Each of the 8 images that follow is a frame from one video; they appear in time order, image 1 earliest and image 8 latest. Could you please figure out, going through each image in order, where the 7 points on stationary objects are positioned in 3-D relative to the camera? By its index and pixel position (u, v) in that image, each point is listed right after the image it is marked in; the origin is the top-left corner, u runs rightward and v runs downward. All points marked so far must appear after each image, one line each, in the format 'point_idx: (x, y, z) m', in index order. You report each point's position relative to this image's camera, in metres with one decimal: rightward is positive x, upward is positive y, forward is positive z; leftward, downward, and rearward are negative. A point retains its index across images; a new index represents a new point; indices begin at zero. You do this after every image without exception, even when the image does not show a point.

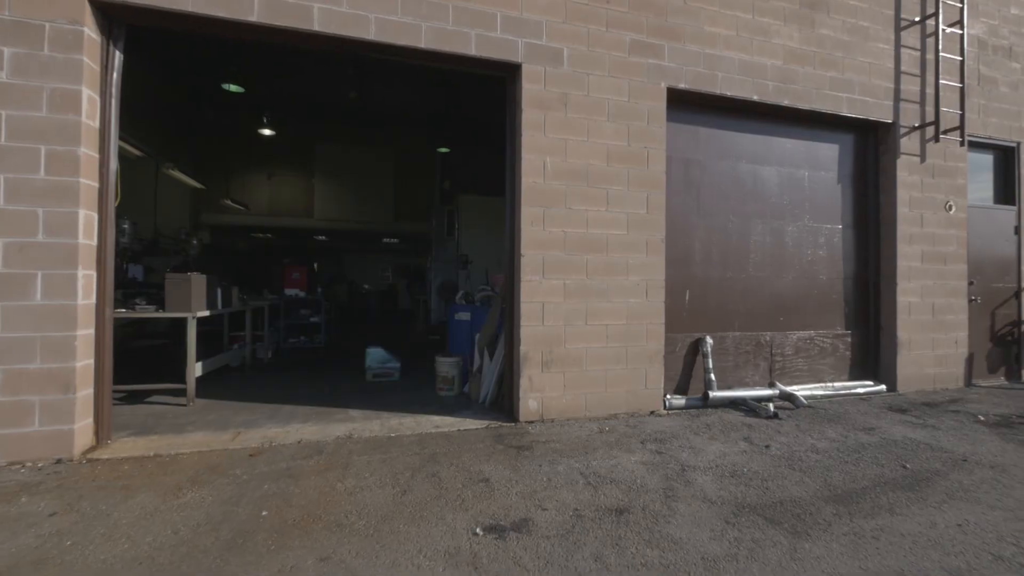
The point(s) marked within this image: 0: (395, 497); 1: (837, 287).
0: (-0.9, -1.6, +3.5) m
1: (+4.7, 0.0, +6.6) m
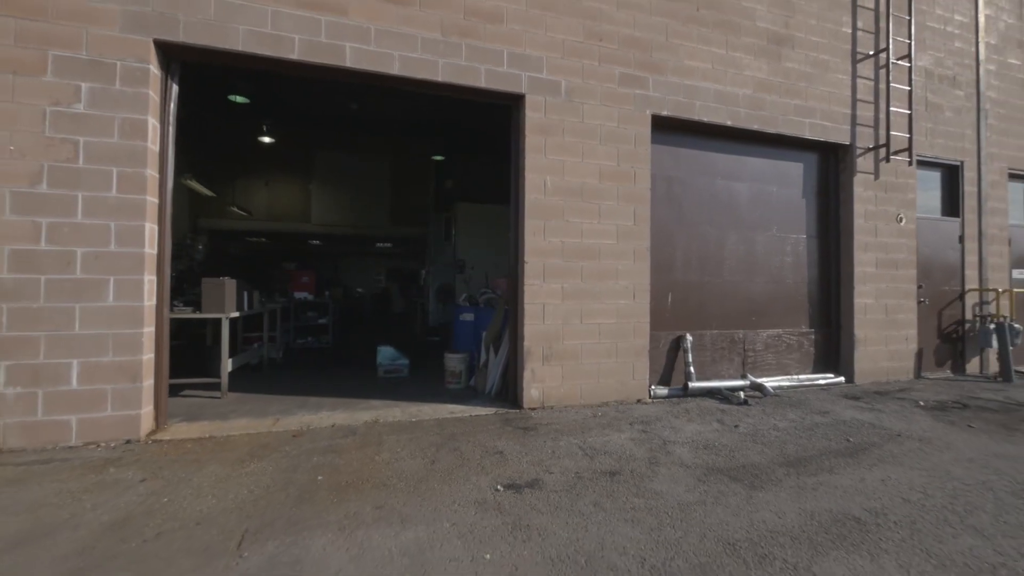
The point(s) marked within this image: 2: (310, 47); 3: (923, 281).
0: (-0.8, -1.6, +4.2) m
1: (+4.7, 0.0, +7.5) m
2: (-2.2, +2.7, +5.0) m
3: (+7.3, +0.1, +8.0) m
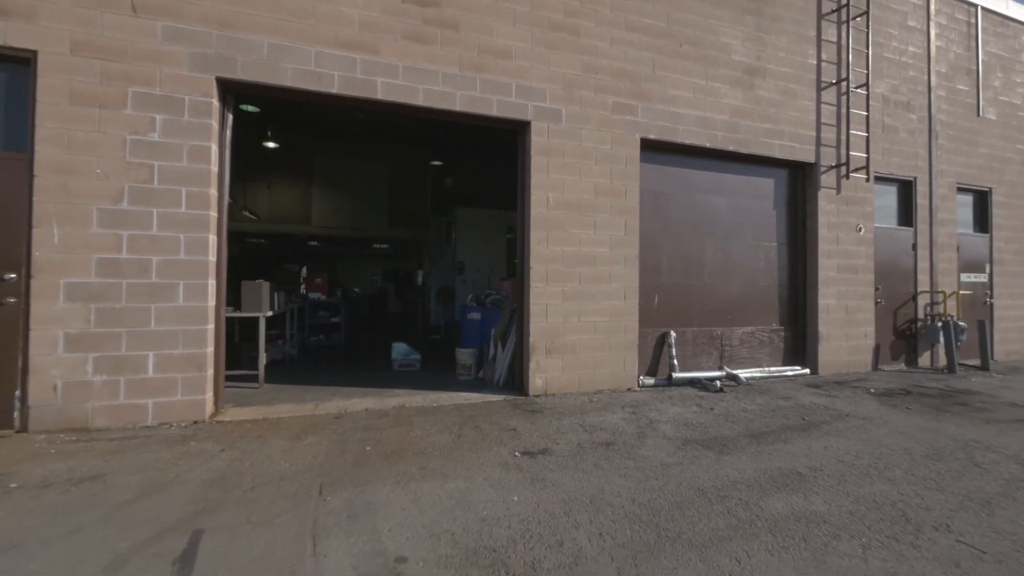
0: (-0.6, -1.6, +5.0) m
1: (+4.8, -0.1, +8.4) m
2: (-2.1, +2.6, +5.8) m
3: (+7.3, +0.1, +9.0) m
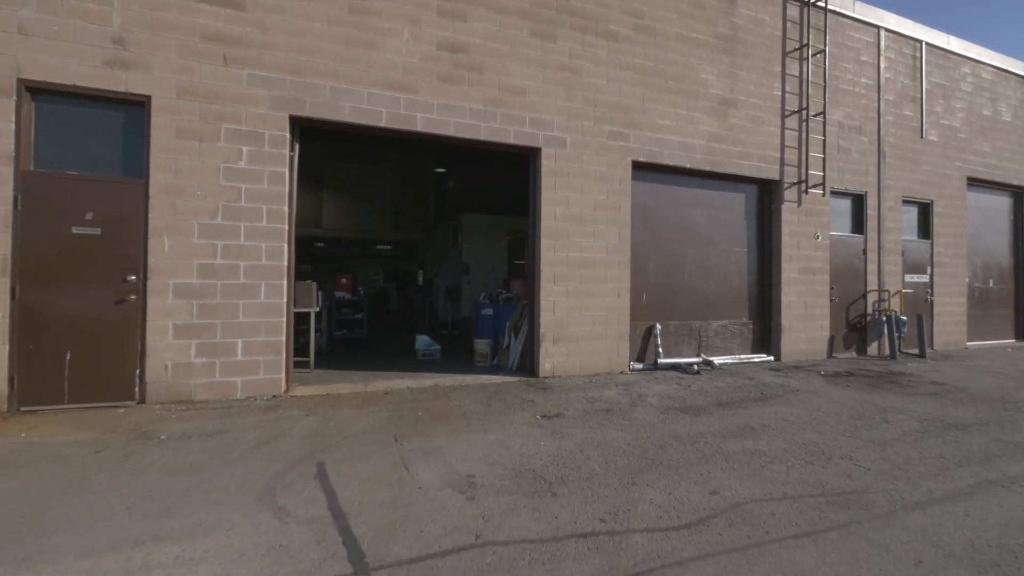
0: (-0.4, -1.6, +6.3) m
1: (+5.0, 0.0, +9.8) m
2: (-1.8, +2.6, +7.1) m
3: (+7.5, +0.1, +10.5) m
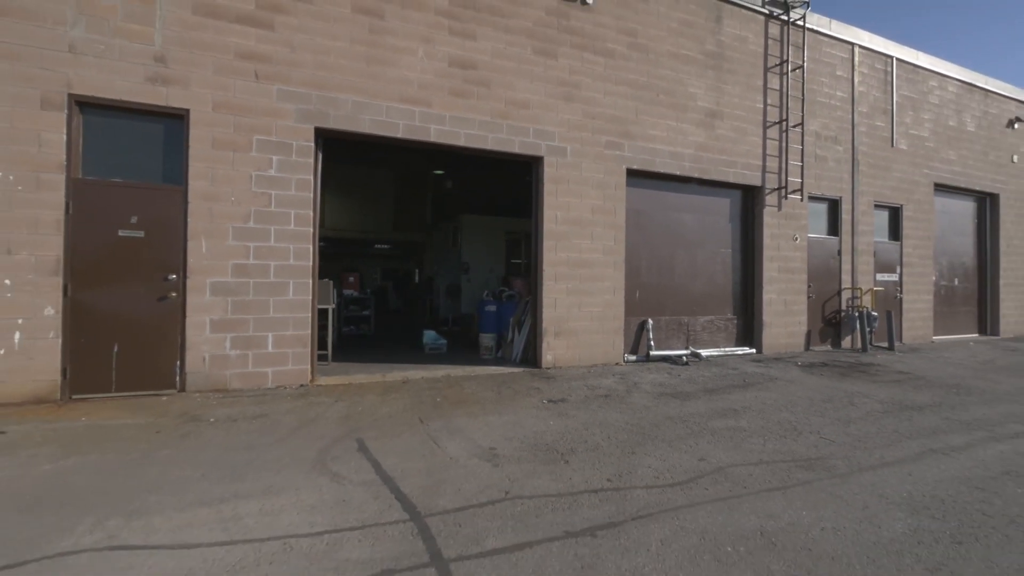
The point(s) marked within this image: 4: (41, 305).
0: (-0.2, -1.6, +6.9) m
1: (+5.0, 0.0, +10.6) m
2: (-1.7, +2.7, +7.7) m
3: (+7.5, +0.1, +11.4) m
4: (-6.2, -0.2, +6.0) m
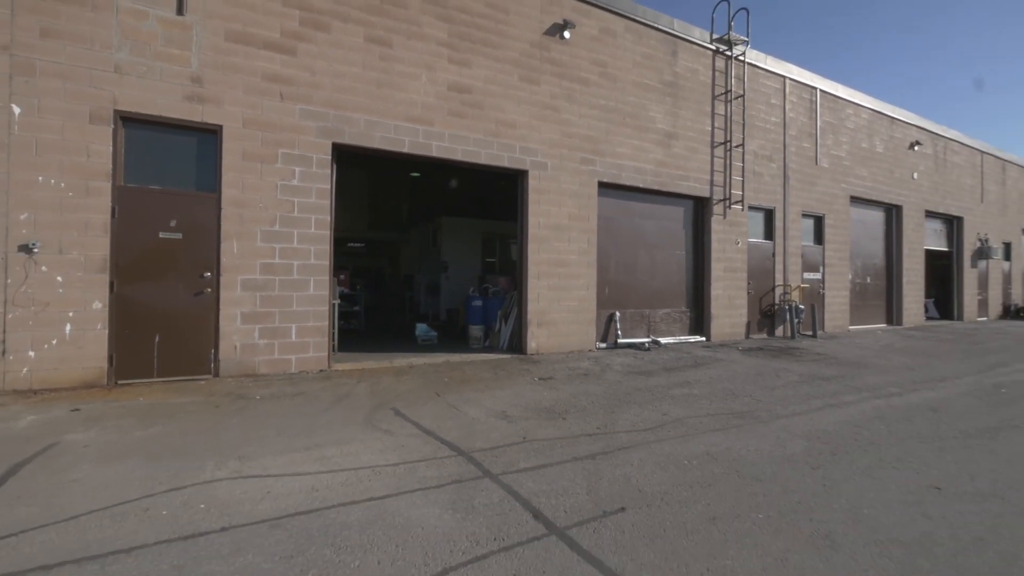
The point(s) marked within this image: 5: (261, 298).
0: (-0.3, -1.5, +8.2) m
1: (+4.6, +0.1, +12.3) m
2: (-1.9, +2.7, +8.7) m
3: (+7.0, +0.2, +13.3) m
4: (-6.1, -0.2, +6.7) m
5: (-4.2, -0.2, +7.6) m
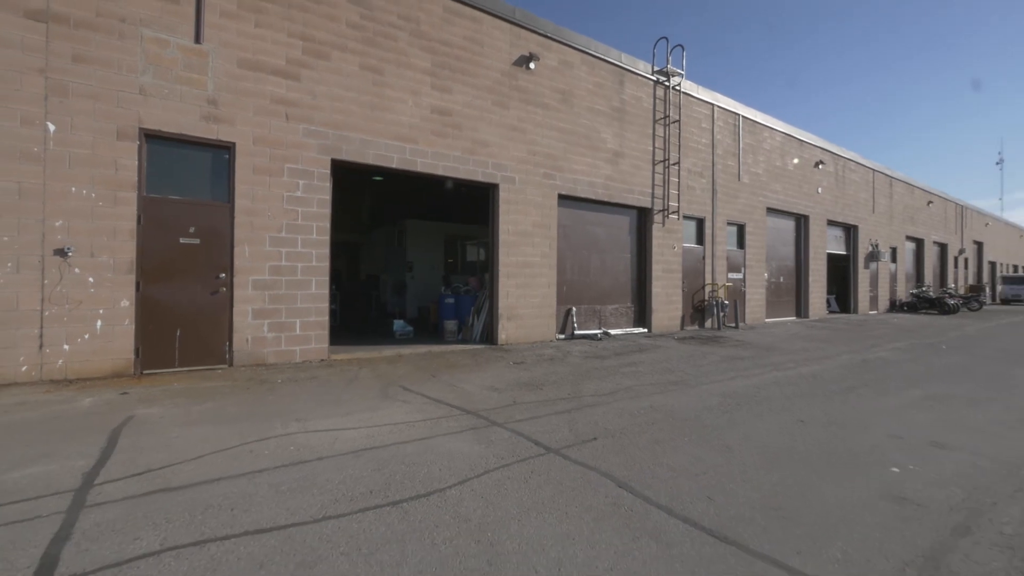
0: (-0.8, -1.5, +9.6) m
1: (+3.6, +0.1, +14.2) m
2: (-2.4, +2.8, +10.0) m
3: (+5.9, +0.3, +15.5) m
4: (-6.4, -0.2, +7.4) m
5: (-4.5, -0.1, +8.6) m
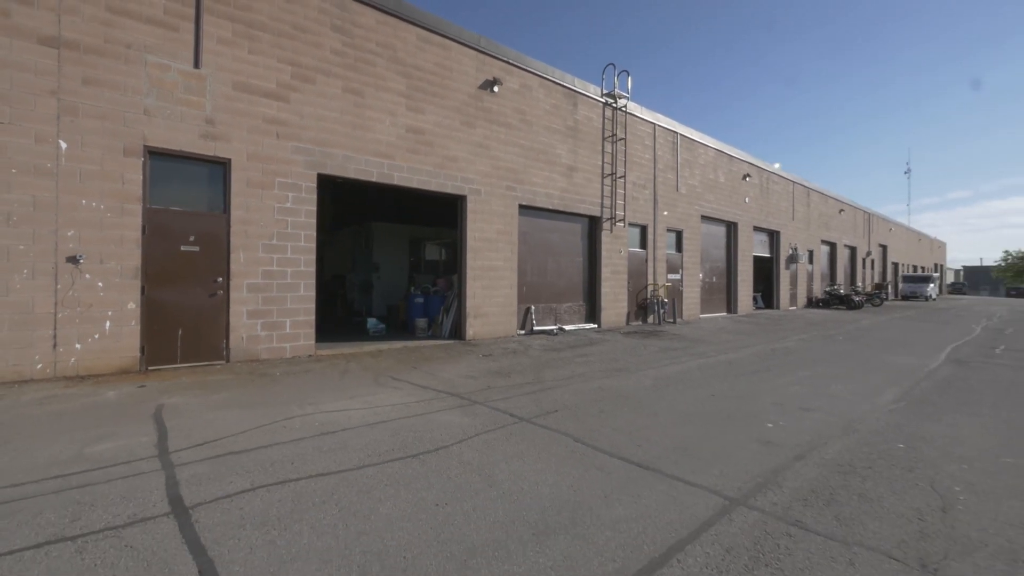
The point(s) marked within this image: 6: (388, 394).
0: (-1.5, -1.6, +10.8) m
1: (+2.4, +0.1, +15.9) m
2: (-3.2, +2.7, +11.0) m
3: (+4.5, +0.3, +17.4) m
4: (-6.9, -0.2, +8.1) m
5: (-5.2, -0.2, +9.5) m
6: (-2.0, -1.7, +7.4) m
